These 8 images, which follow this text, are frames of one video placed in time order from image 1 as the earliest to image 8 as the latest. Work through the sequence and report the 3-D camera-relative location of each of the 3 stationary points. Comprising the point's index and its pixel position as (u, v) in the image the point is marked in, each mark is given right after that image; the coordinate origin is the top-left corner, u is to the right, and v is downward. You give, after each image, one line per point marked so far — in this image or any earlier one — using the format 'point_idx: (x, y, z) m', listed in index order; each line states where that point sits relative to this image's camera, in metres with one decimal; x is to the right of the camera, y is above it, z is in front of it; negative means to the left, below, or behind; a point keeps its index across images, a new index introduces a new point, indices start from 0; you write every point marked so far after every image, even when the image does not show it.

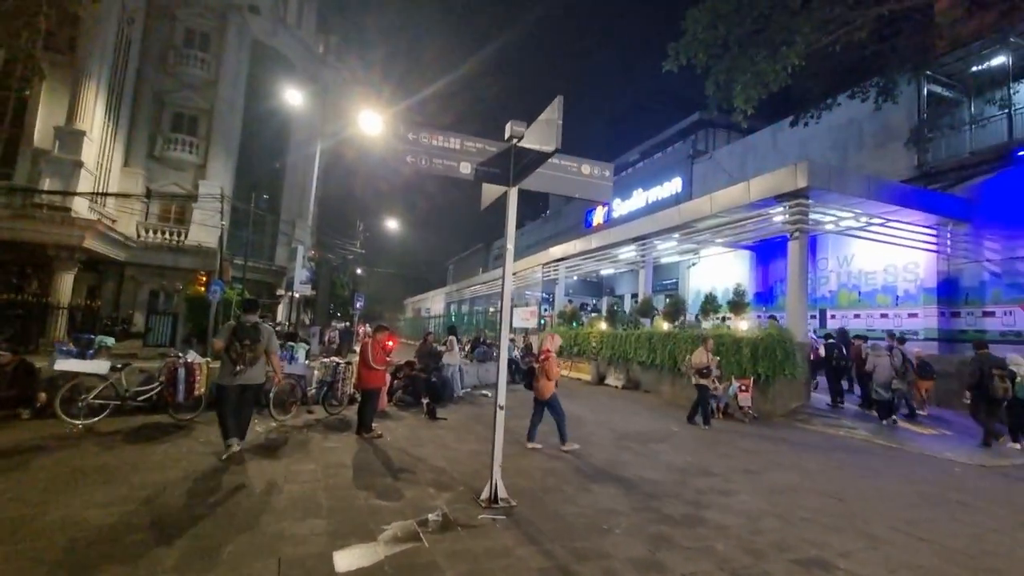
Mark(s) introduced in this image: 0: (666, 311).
0: (+4.6, -0.7, +14.8) m
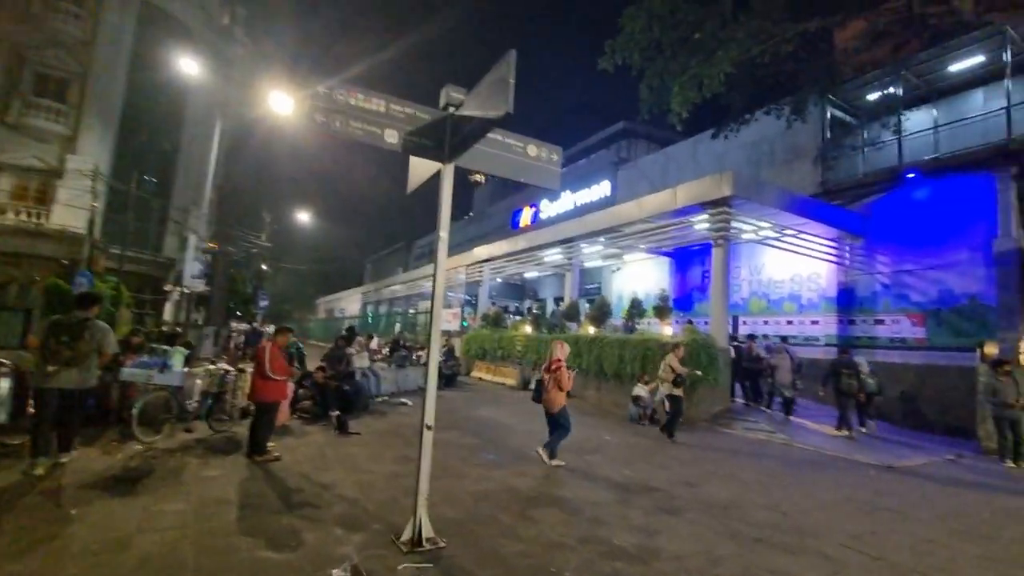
0: (+2.4, -0.8, +14.6) m
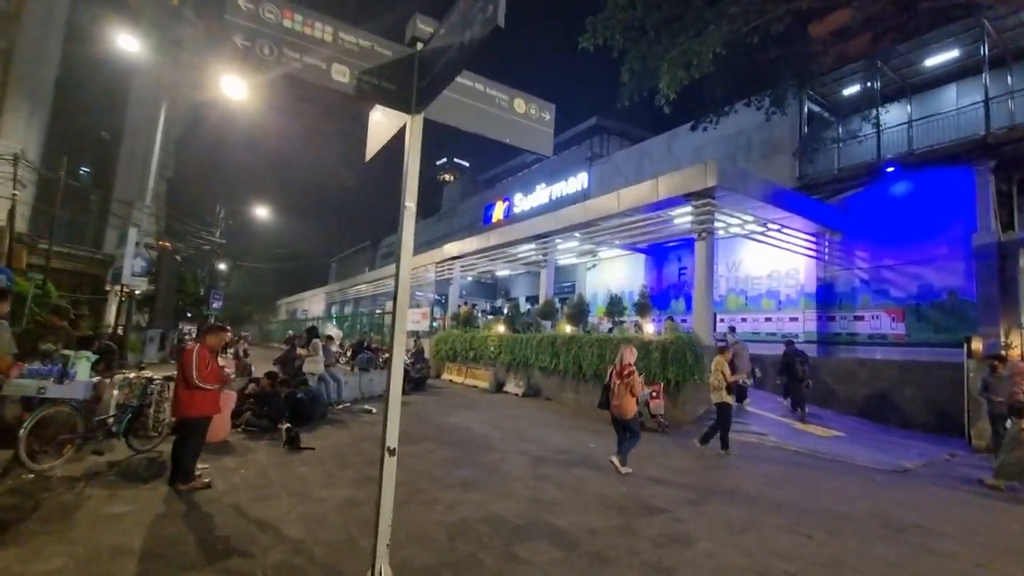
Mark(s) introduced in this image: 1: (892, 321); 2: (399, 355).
0: (+1.6, -0.8, +13.9) m
1: (+9.7, -0.8, +12.5) m
2: (-0.7, -0.4, +3.0) m
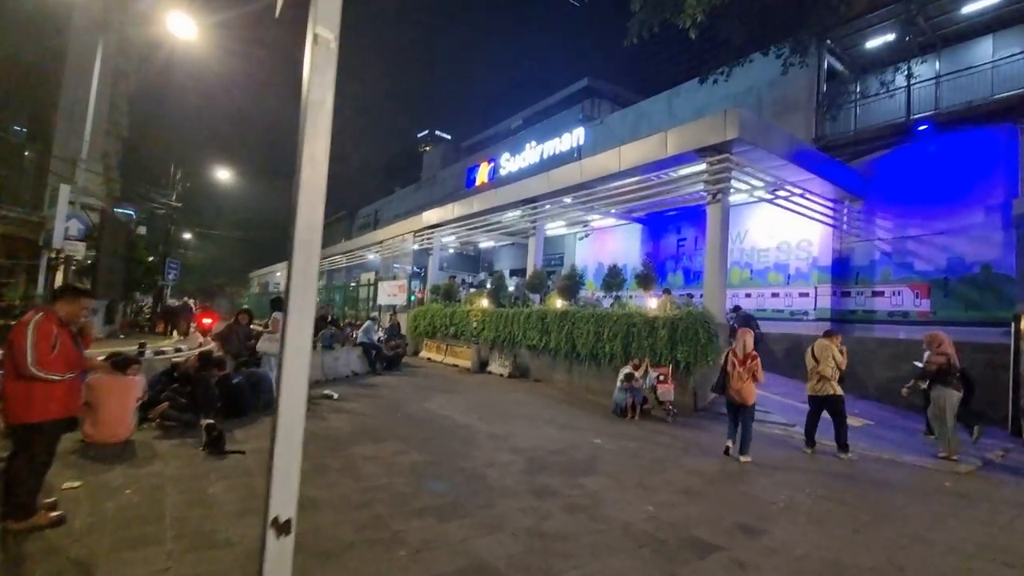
0: (+1.3, 0.0, +12.5) m
1: (+9.3, -0.2, +11.4) m
2: (-0.6, -0.1, +1.5) m
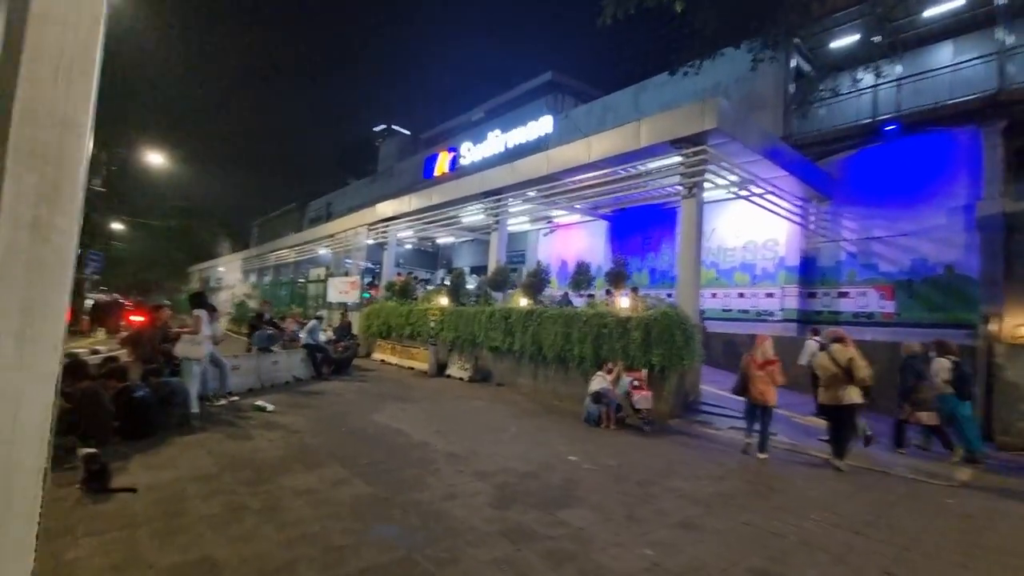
0: (+0.3, +0.1, +11.8) m
1: (+8.5, -0.2, +11.3) m
2: (-0.6, -0.1, +0.6) m
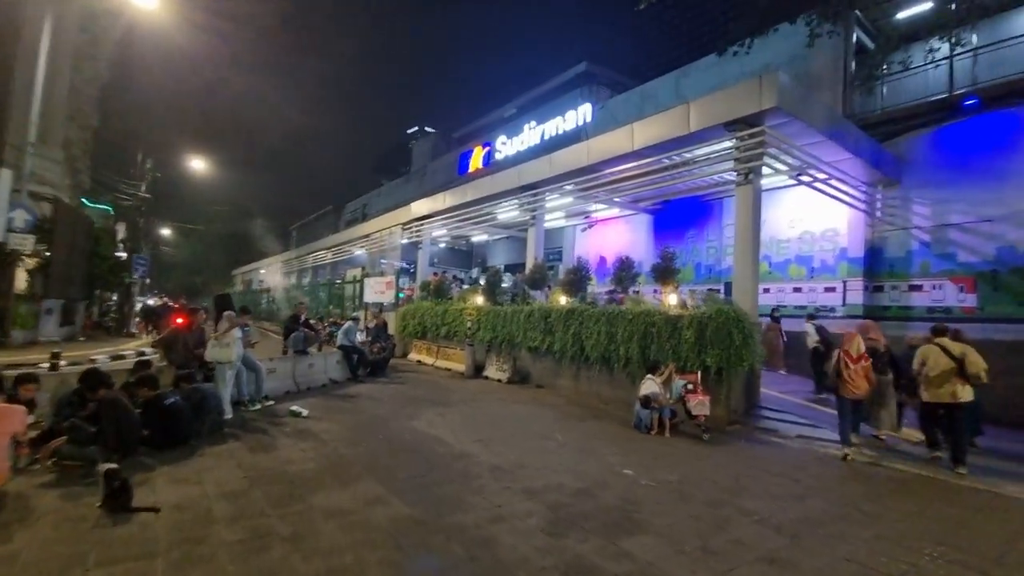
0: (+1.2, +0.1, +11.2) m
1: (+9.3, -0.1, +10.3) m
2: (-0.5, -0.1, +0.2) m
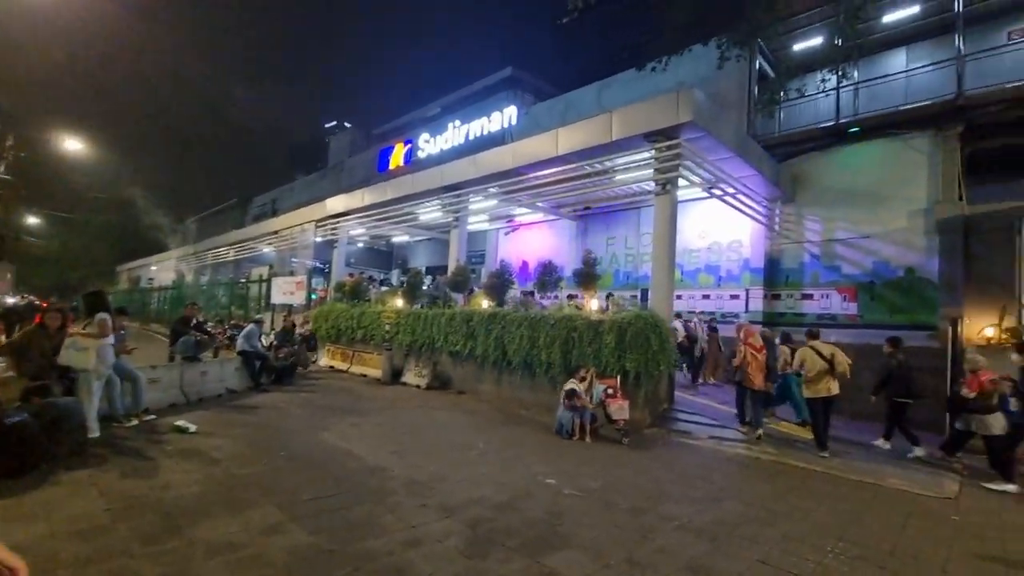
0: (-0.5, 0.0, +11.0) m
1: (+7.6, -0.3, +11.4) m
2: (-0.4, -0.1, -0.2) m
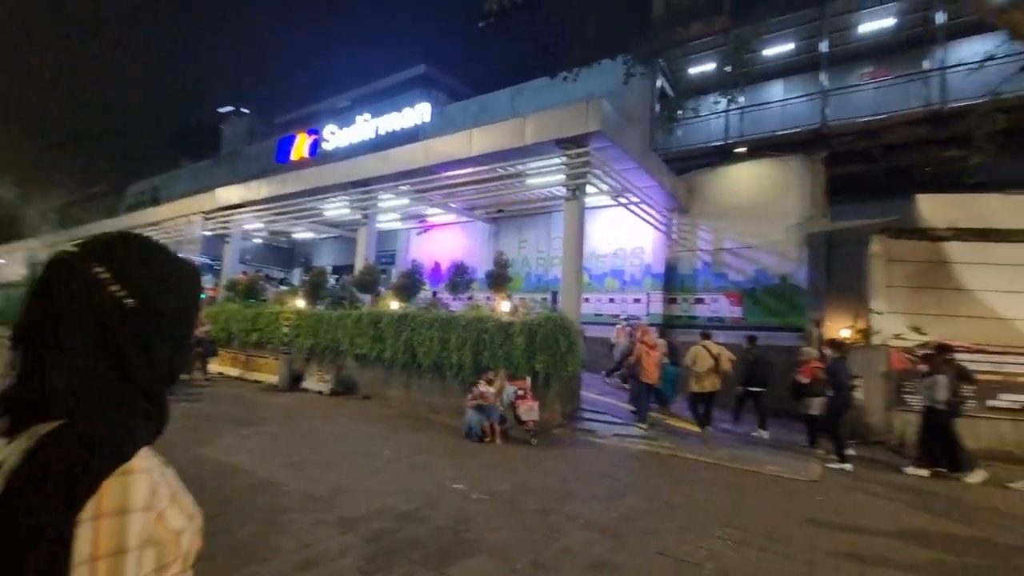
0: (-2.5, 0.0, +10.7) m
1: (+5.5, -0.4, +12.4) m
2: (-0.4, -0.1, -0.3) m
